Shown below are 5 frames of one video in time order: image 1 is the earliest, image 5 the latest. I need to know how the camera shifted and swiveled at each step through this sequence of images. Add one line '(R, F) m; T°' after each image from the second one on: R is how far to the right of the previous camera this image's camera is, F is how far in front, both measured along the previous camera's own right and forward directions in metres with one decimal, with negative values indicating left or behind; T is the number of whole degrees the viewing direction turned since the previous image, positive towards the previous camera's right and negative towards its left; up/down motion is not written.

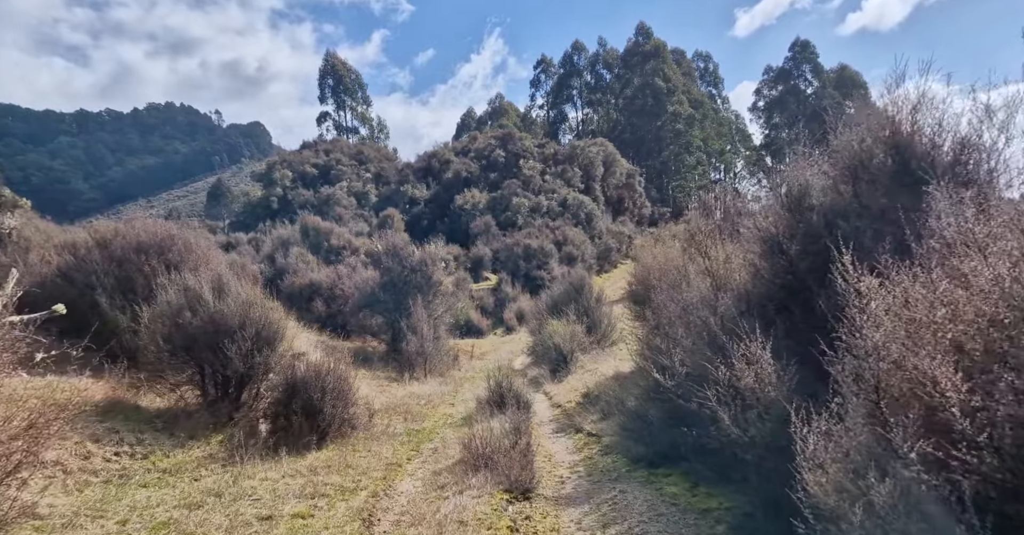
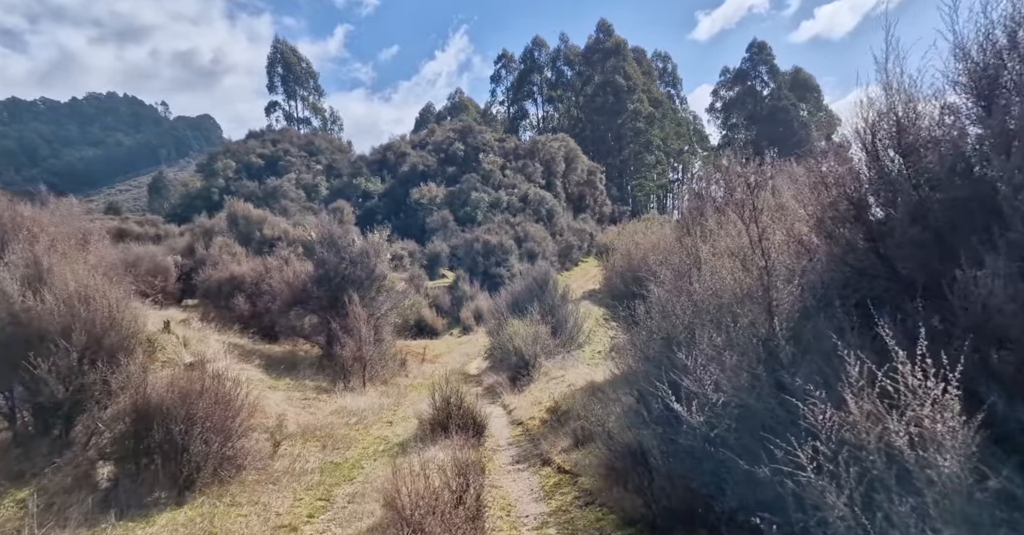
(+0.1, +2.7) m; +3°
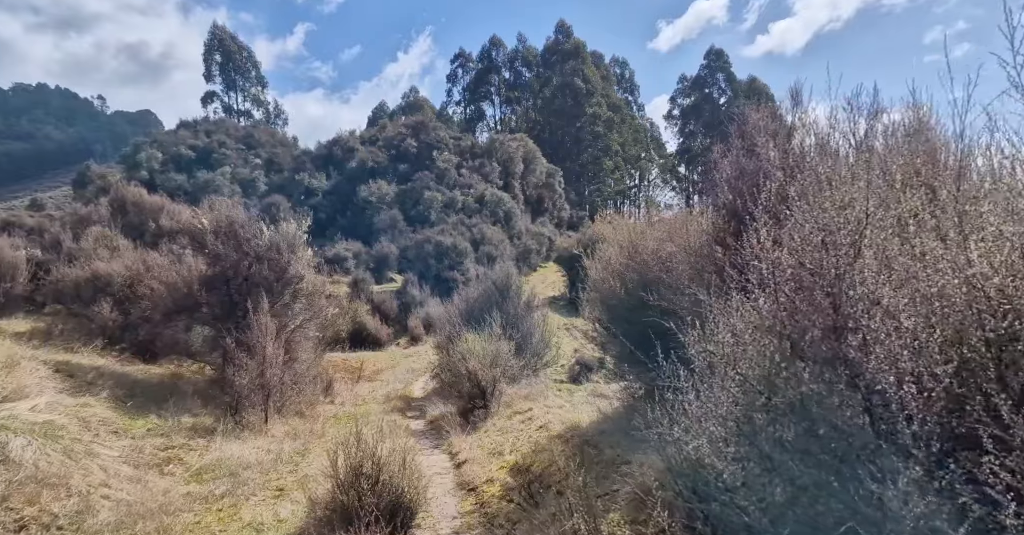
(+0.1, +4.0) m; +4°
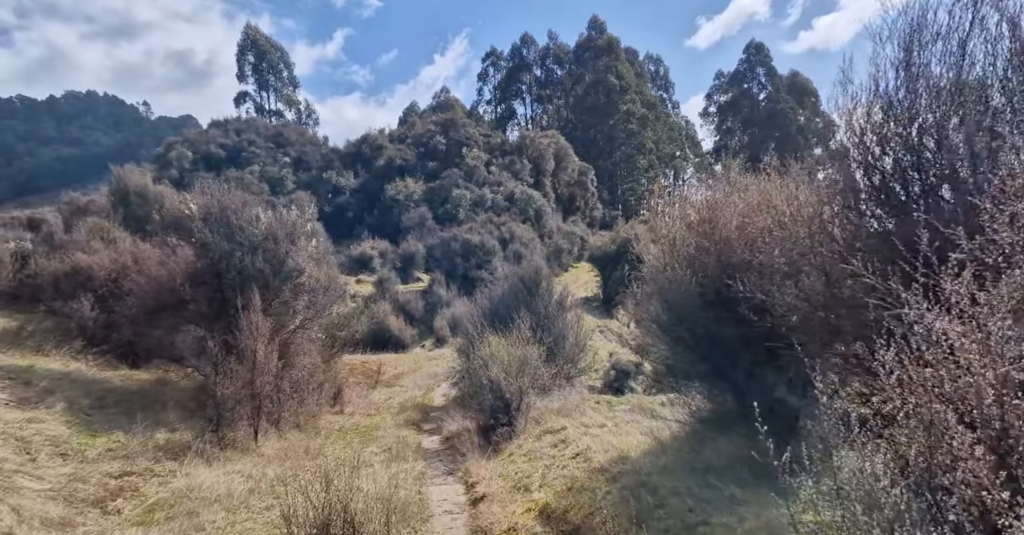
(0.0, +2.0) m; -3°
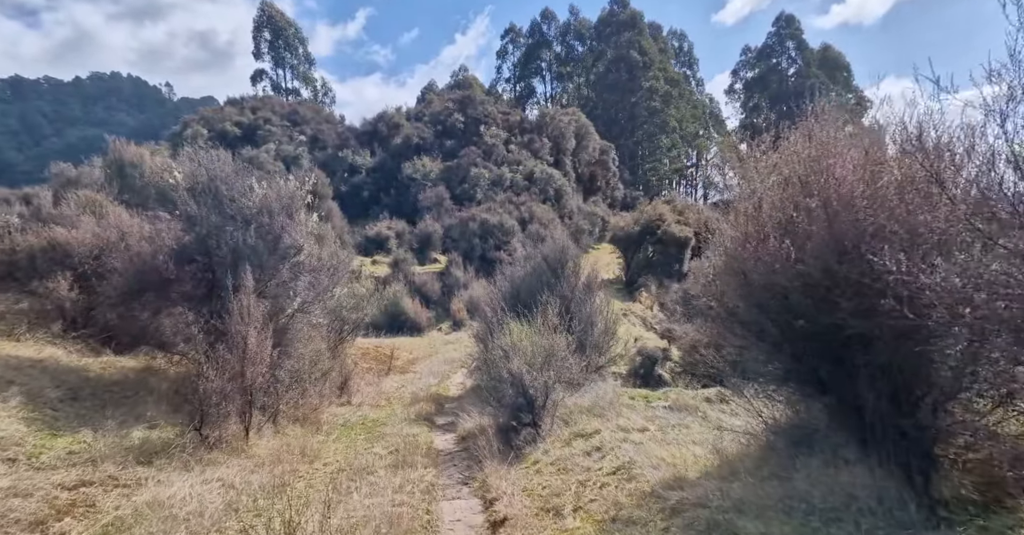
(-0.1, +1.5) m; -1°
